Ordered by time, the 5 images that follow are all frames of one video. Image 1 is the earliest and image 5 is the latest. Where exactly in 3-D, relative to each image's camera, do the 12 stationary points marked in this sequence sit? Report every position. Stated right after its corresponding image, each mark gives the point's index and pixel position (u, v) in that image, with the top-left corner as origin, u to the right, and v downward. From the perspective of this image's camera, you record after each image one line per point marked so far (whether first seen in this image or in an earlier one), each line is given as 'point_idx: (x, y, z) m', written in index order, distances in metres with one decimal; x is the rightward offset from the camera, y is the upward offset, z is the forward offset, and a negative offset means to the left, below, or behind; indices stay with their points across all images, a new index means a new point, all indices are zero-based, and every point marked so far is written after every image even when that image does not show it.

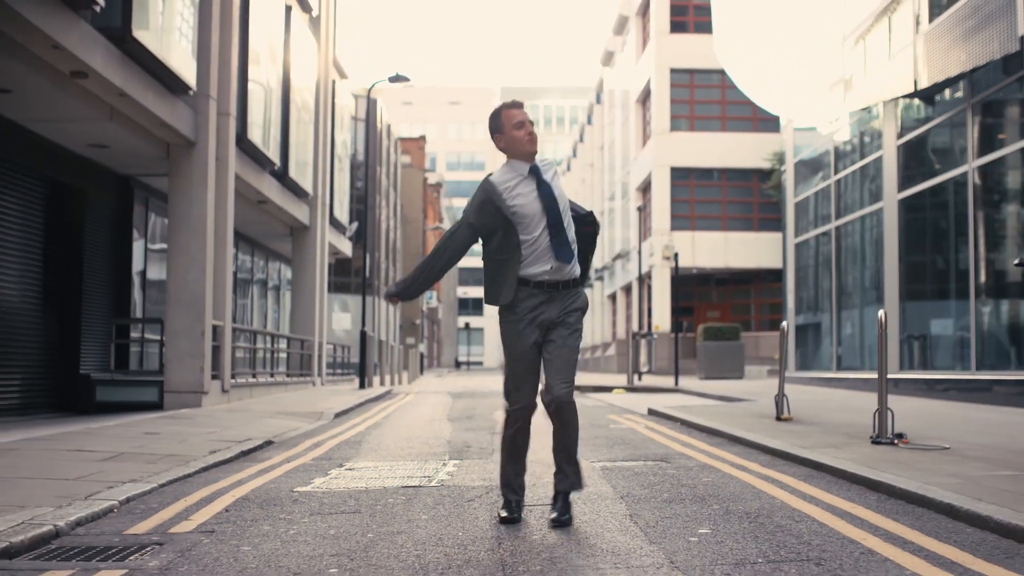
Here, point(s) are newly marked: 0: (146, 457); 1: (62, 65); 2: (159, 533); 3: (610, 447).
0: (-2.8, -1.3, +7.7) m
1: (-4.7, +2.3, +10.6) m
2: (-1.7, -1.2, +4.8) m
3: (+0.8, -1.3, +8.0) m
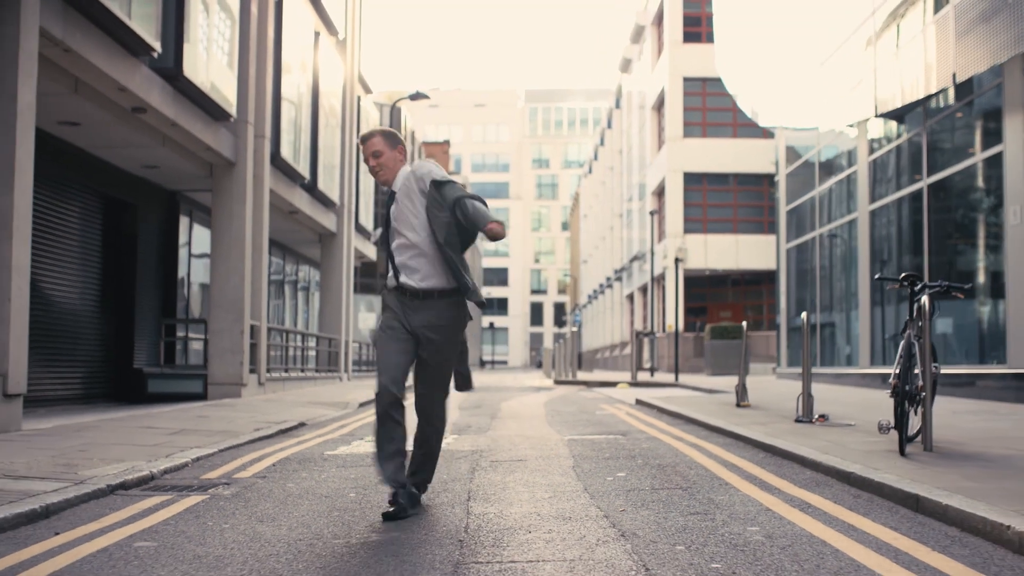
0: (-2.9, -1.4, +9.5) m
1: (-4.7, +2.3, +12.4) m
2: (-1.8, -1.2, +6.5) m
3: (+0.7, -1.3, +9.7) m
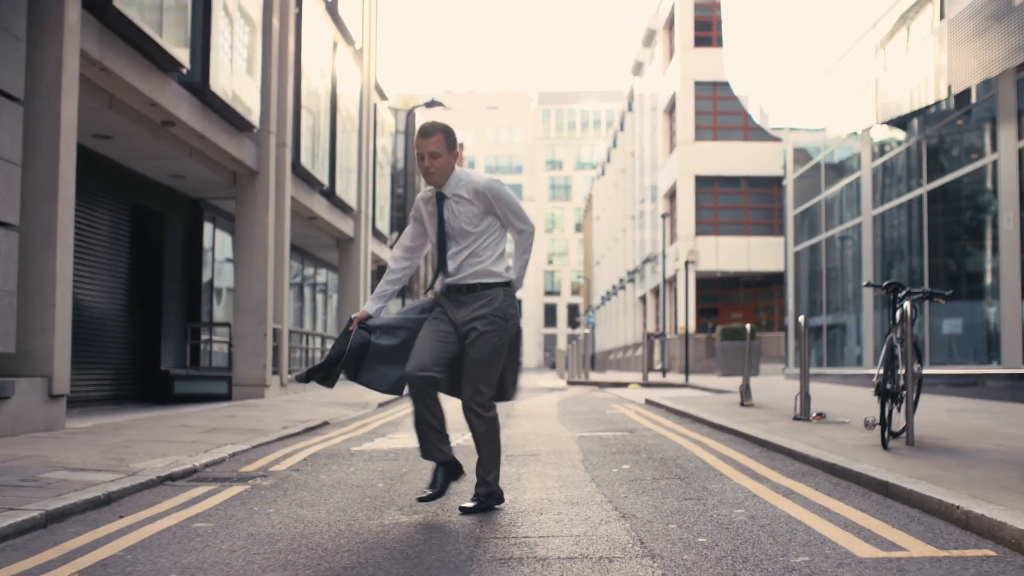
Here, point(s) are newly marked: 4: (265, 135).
0: (-2.8, -1.4, +10.1) m
1: (-4.6, +2.2, +13.0) m
2: (-1.7, -1.3, +7.1) m
3: (+0.8, -1.4, +10.2) m
4: (-4.2, +2.6, +17.0) m
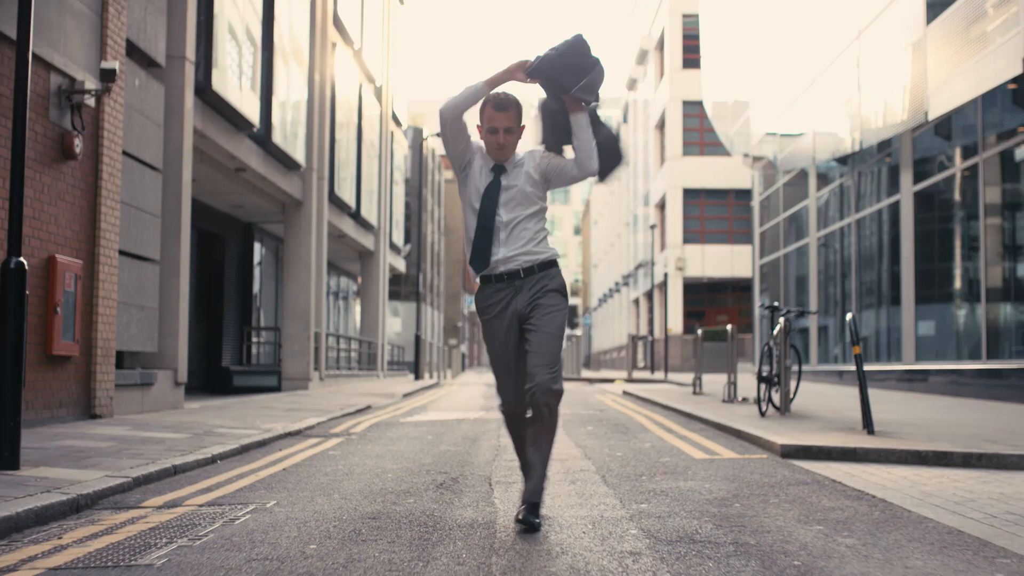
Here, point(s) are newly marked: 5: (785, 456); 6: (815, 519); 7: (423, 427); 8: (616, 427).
0: (-2.7, -1.6, +13.5) m
1: (-4.6, +2.0, +16.4) m
2: (-1.7, -1.5, +10.5) m
3: (+0.9, -1.6, +13.6) m
4: (-4.1, +2.4, +20.4) m
5: (+1.9, -1.2, +6.9) m
6: (+1.4, -1.0, +4.5) m
7: (-0.9, -1.5, +10.6) m
8: (+1.0, -1.3, +9.8) m
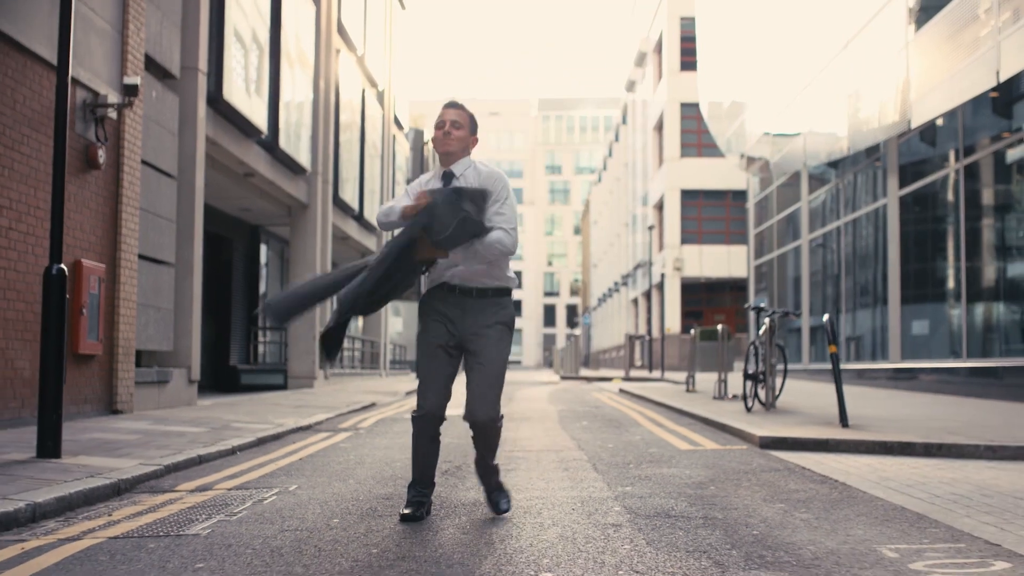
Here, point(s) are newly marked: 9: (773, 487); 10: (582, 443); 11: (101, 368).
0: (-2.8, -1.7, +14.0) m
1: (-4.6, +2.0, +16.9) m
2: (-1.7, -1.5, +11.0) m
3: (+0.8, -1.6, +14.1) m
4: (-4.2, +2.4, +21.0) m
5: (+1.9, -1.2, +7.5) m
6: (+1.3, -1.1, +5.1) m
7: (-0.9, -1.5, +11.2) m
8: (+0.9, -1.4, +10.3) m
9: (+1.4, -1.1, +5.4) m
10: (+0.6, -1.3, +8.2) m
11: (-4.2, -0.8, +10.3) m
